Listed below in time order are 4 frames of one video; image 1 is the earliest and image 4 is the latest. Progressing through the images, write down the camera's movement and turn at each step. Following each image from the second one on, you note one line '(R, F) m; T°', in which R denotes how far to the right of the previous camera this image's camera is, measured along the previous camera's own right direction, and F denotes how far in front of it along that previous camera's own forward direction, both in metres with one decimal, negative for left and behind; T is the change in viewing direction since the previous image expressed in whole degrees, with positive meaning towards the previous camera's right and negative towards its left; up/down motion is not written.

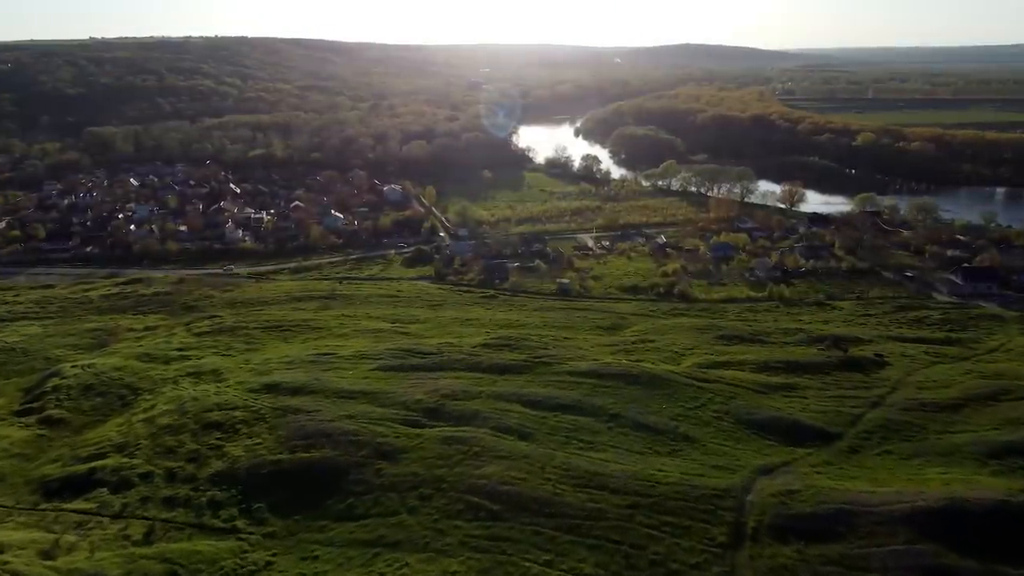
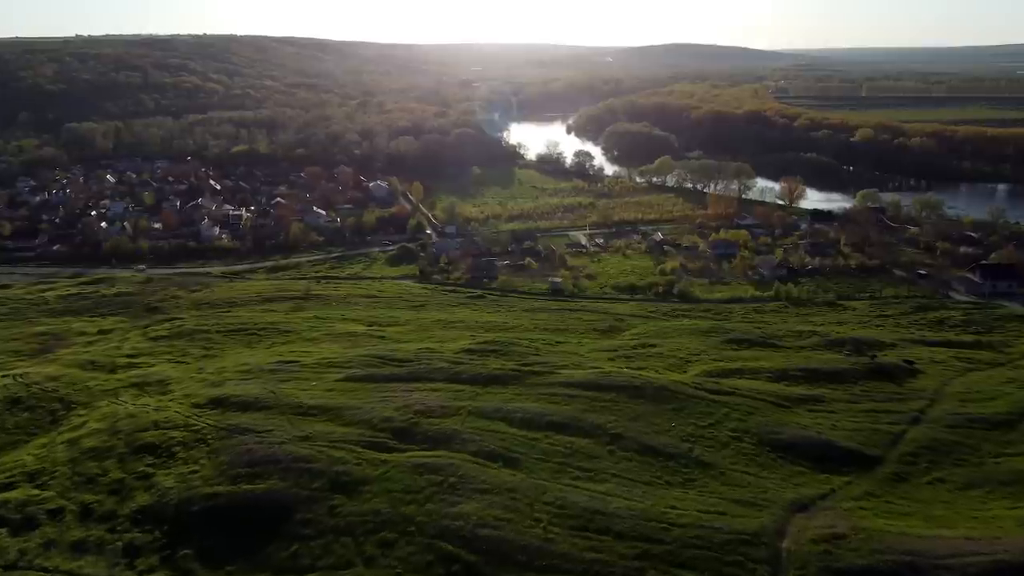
(+0.2, +3.1) m; +1°
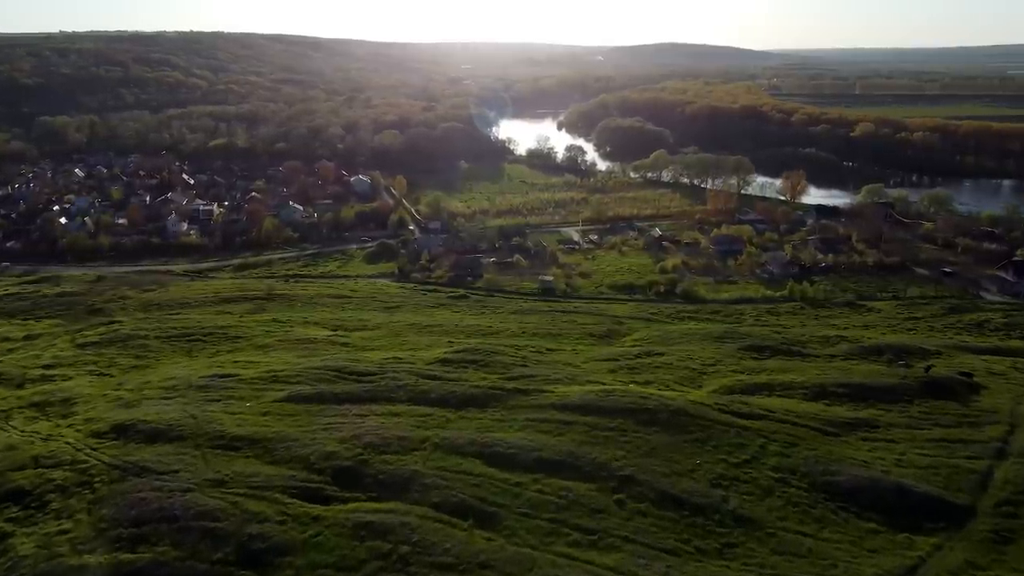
(+0.2, +4.2) m; +1°
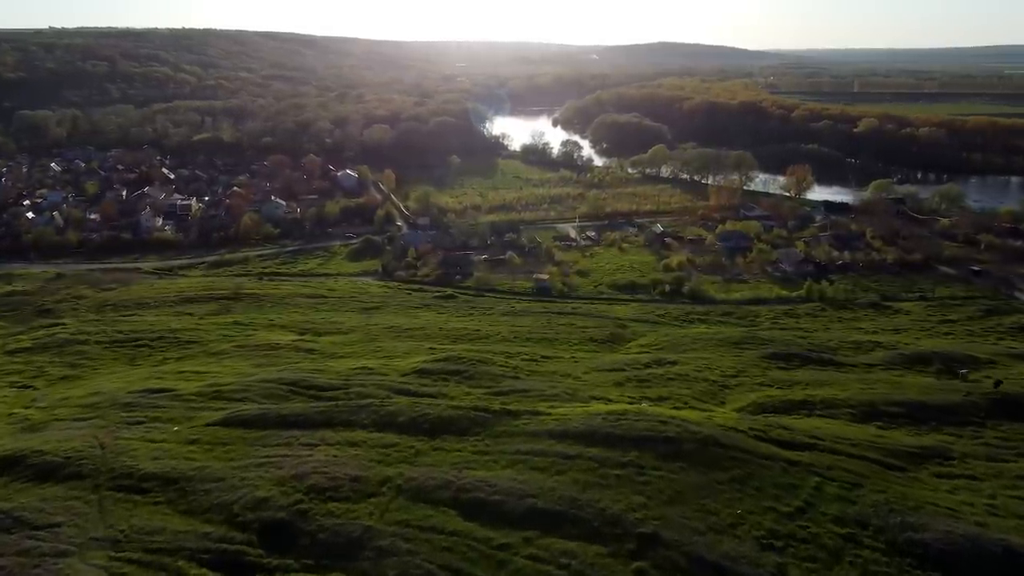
(+0.1, +3.3) m; 0°
